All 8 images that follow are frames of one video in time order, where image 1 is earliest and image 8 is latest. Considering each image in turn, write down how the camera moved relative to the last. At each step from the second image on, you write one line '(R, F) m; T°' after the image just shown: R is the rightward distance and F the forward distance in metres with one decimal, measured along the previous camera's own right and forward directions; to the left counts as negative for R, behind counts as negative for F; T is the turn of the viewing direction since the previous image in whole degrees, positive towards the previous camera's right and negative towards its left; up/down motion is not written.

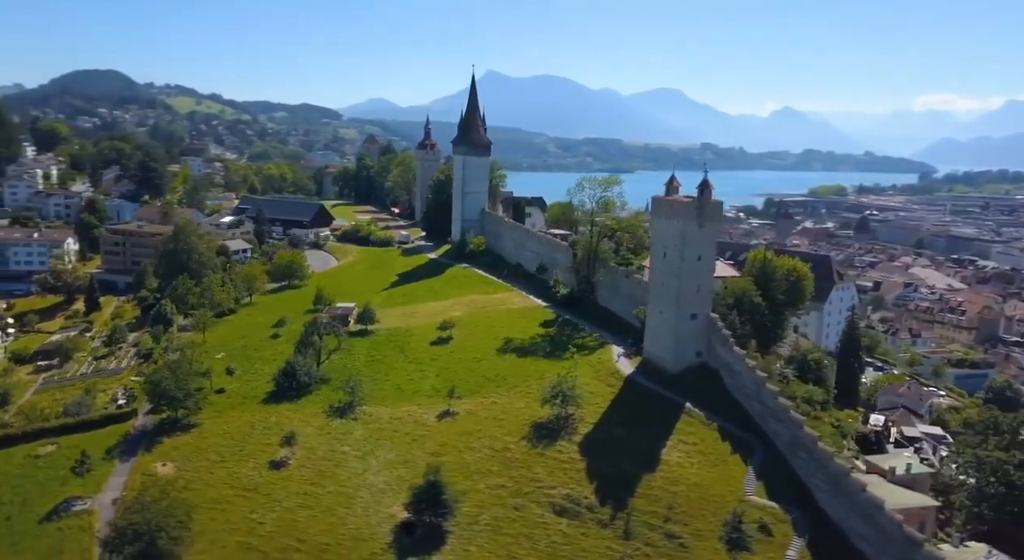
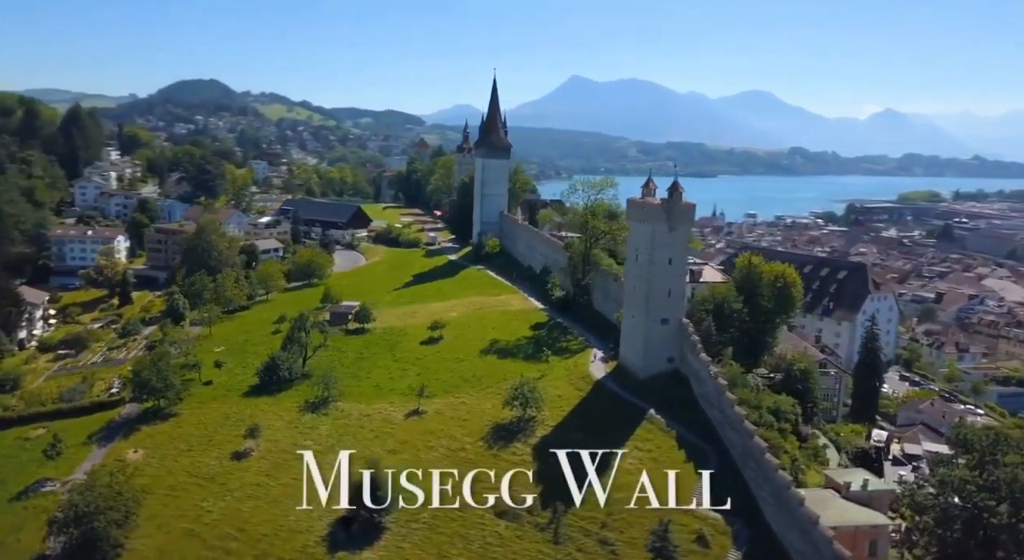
(+3.8, +0.3) m; -5°
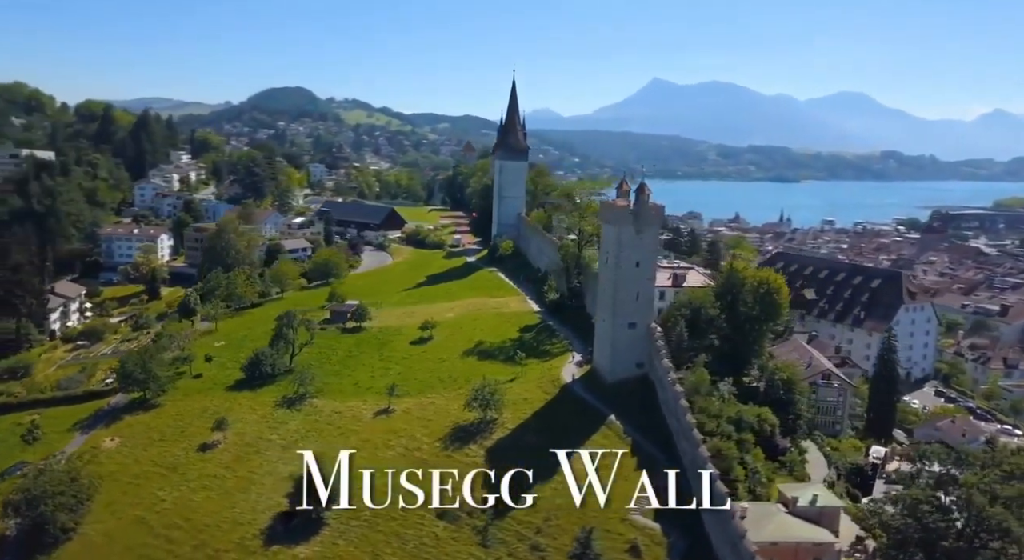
(+3.7, +0.5) m; -5°
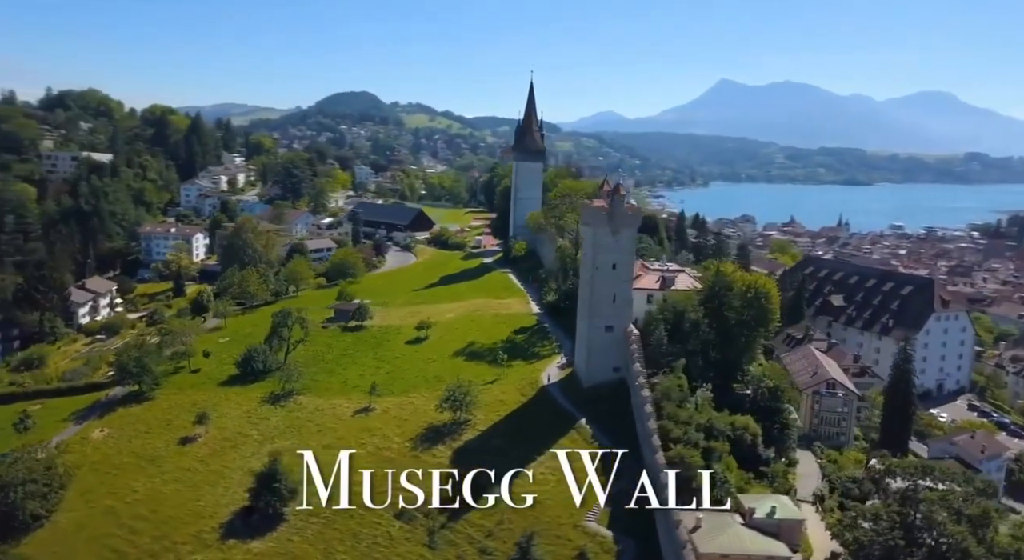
(+2.8, +0.4) m; -4°
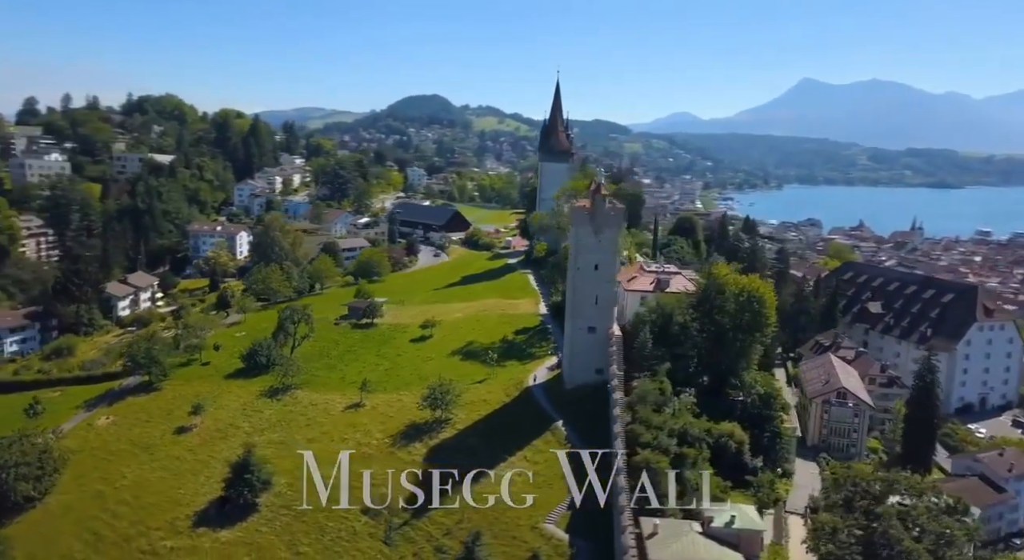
(+2.8, +0.3) m; -5°
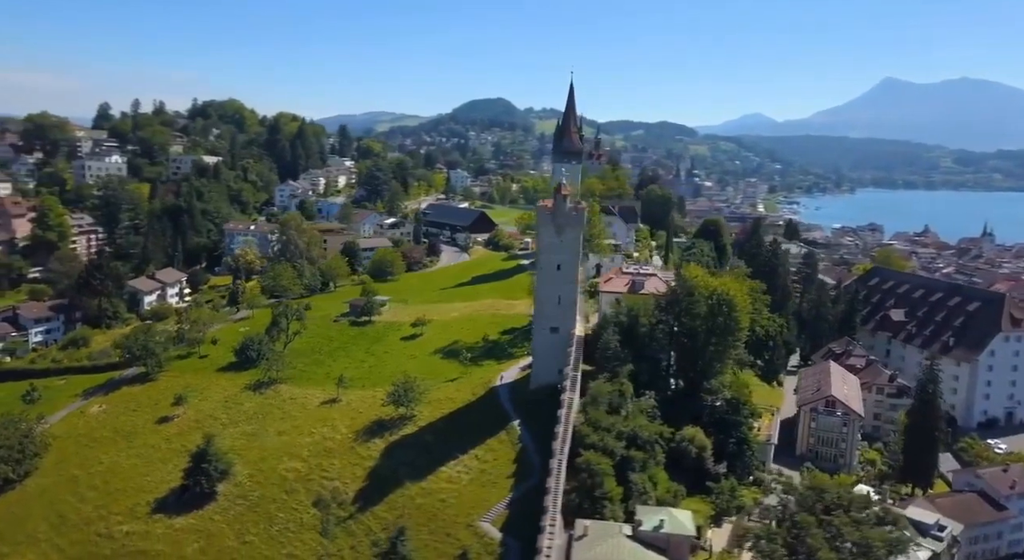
(+3.2, +0.1) m; -4°
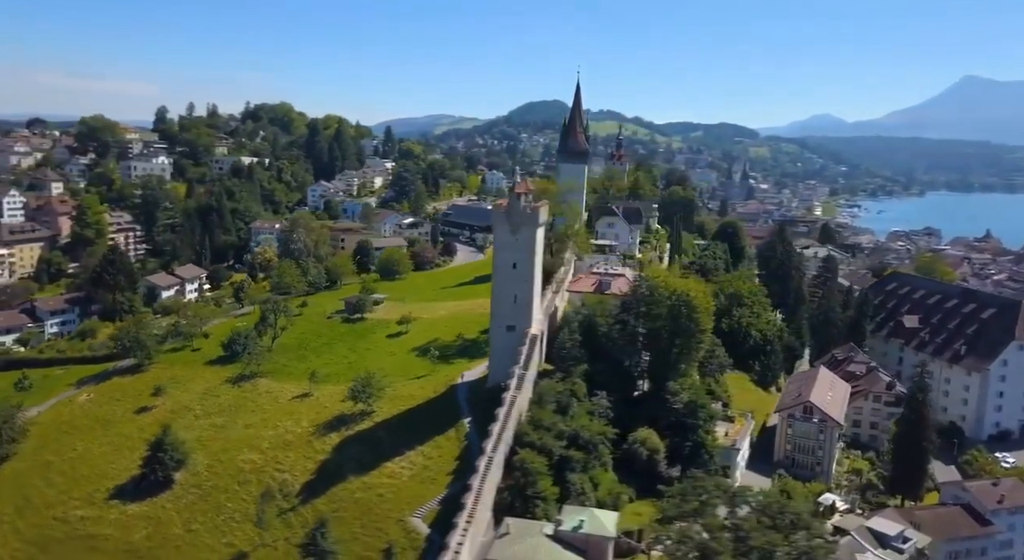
(+3.2, +0.1) m; -4°
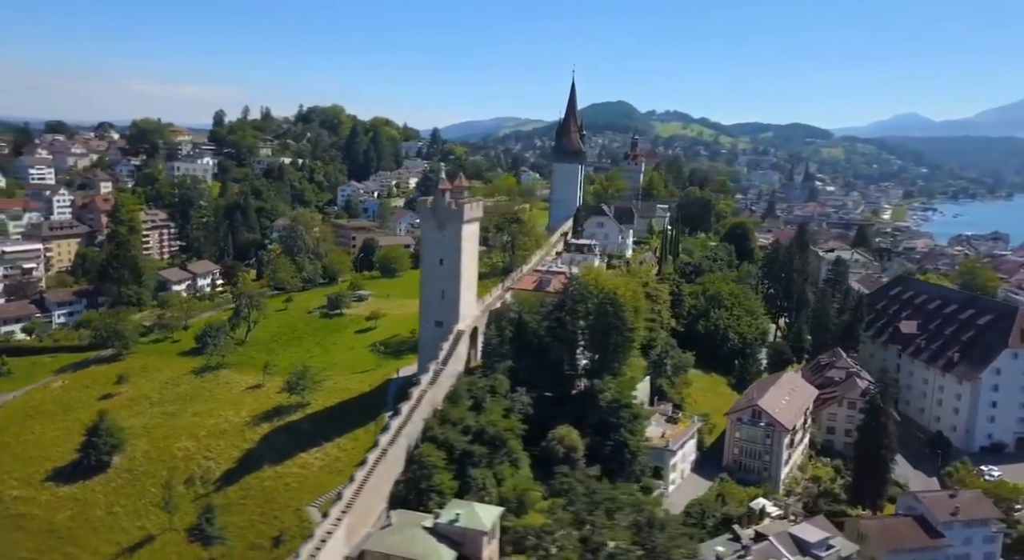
(+4.4, 0.0) m; -4°
